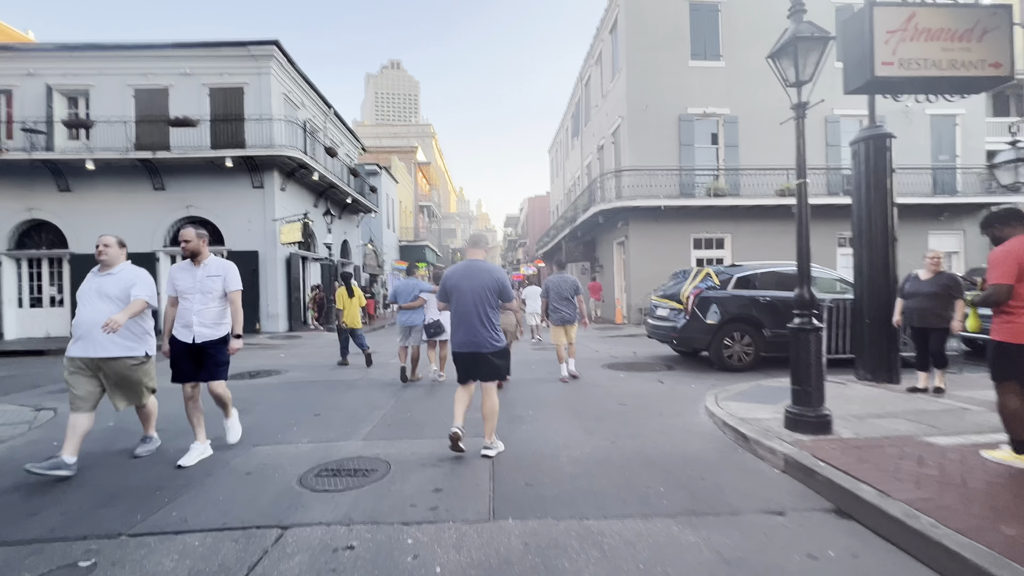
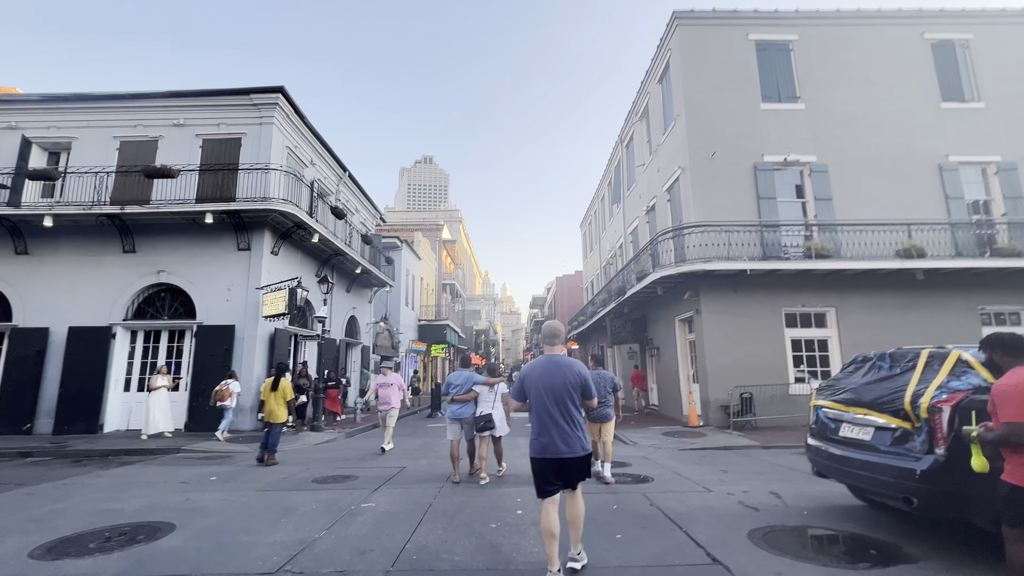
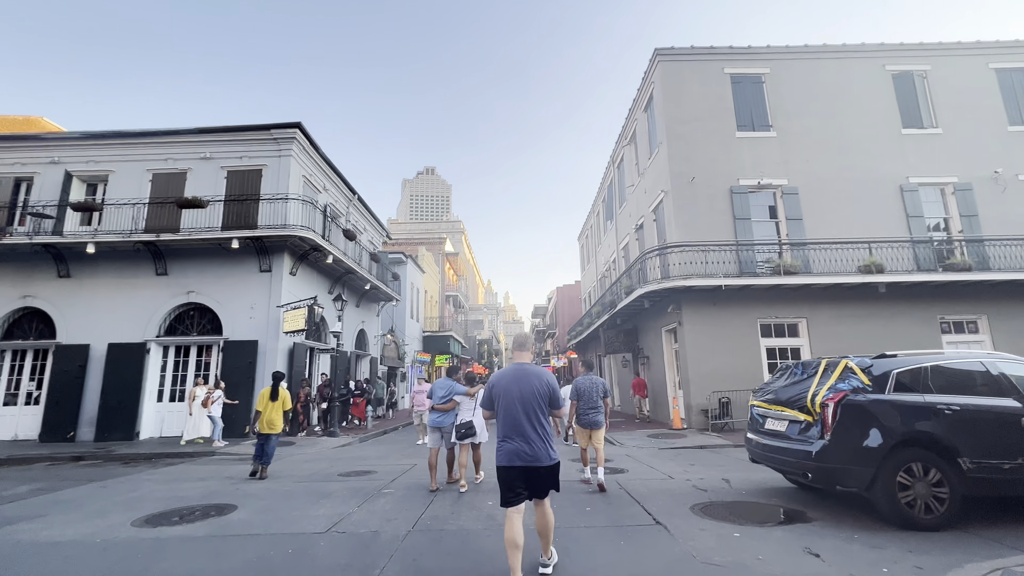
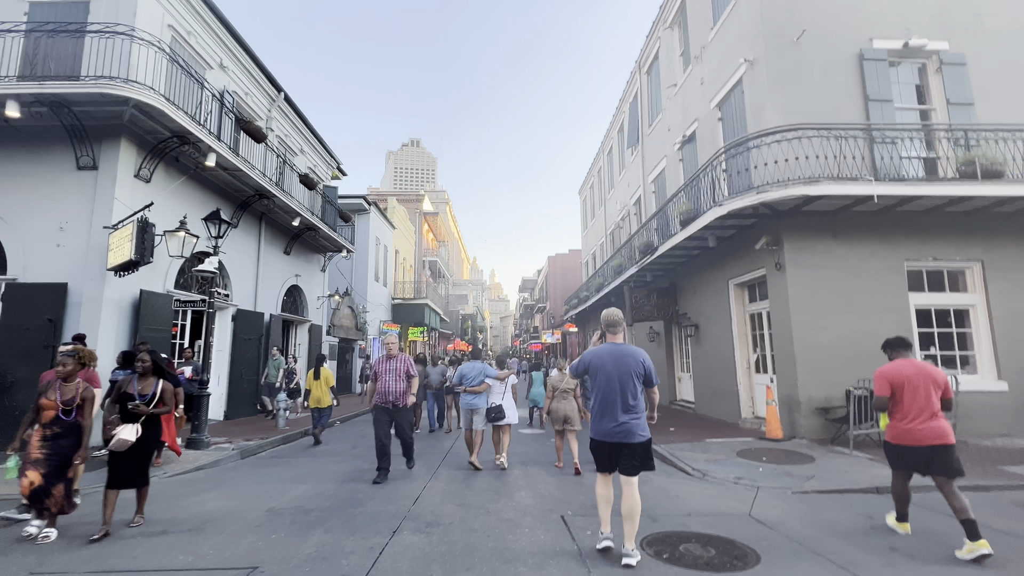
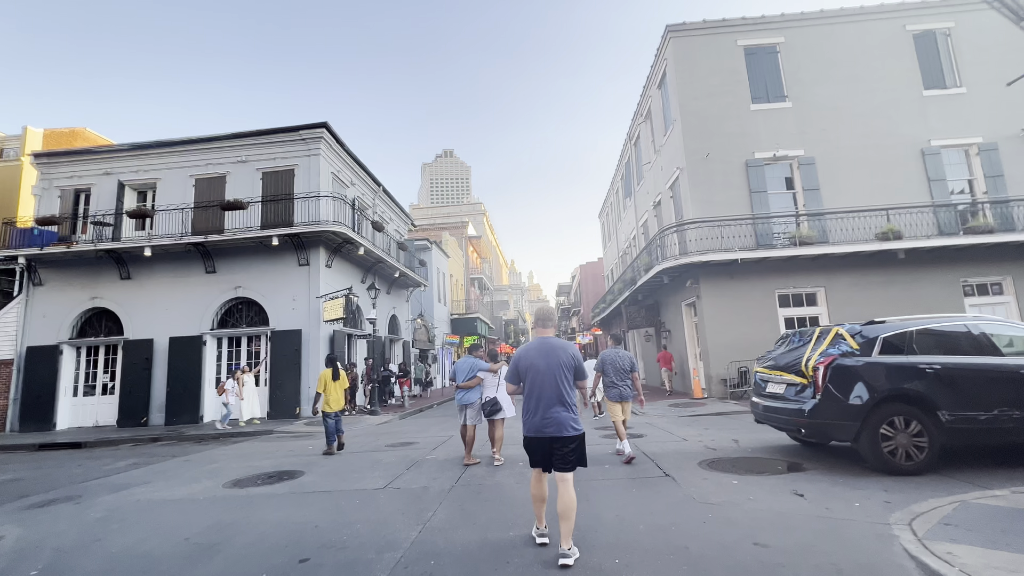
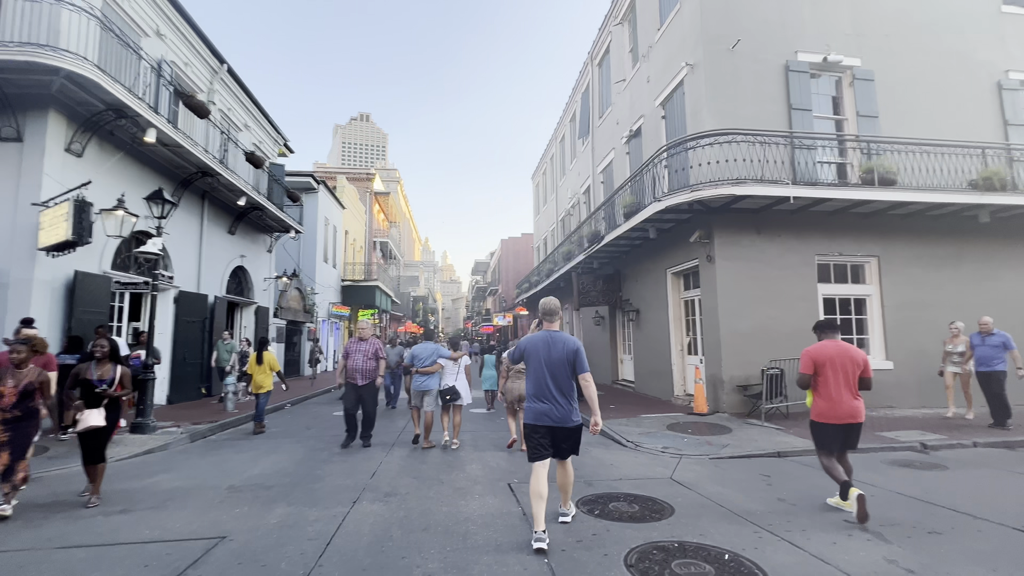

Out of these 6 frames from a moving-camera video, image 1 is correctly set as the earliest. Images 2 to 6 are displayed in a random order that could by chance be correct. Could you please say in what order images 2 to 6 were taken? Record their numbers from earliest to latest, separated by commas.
5, 3, 2, 6, 4
